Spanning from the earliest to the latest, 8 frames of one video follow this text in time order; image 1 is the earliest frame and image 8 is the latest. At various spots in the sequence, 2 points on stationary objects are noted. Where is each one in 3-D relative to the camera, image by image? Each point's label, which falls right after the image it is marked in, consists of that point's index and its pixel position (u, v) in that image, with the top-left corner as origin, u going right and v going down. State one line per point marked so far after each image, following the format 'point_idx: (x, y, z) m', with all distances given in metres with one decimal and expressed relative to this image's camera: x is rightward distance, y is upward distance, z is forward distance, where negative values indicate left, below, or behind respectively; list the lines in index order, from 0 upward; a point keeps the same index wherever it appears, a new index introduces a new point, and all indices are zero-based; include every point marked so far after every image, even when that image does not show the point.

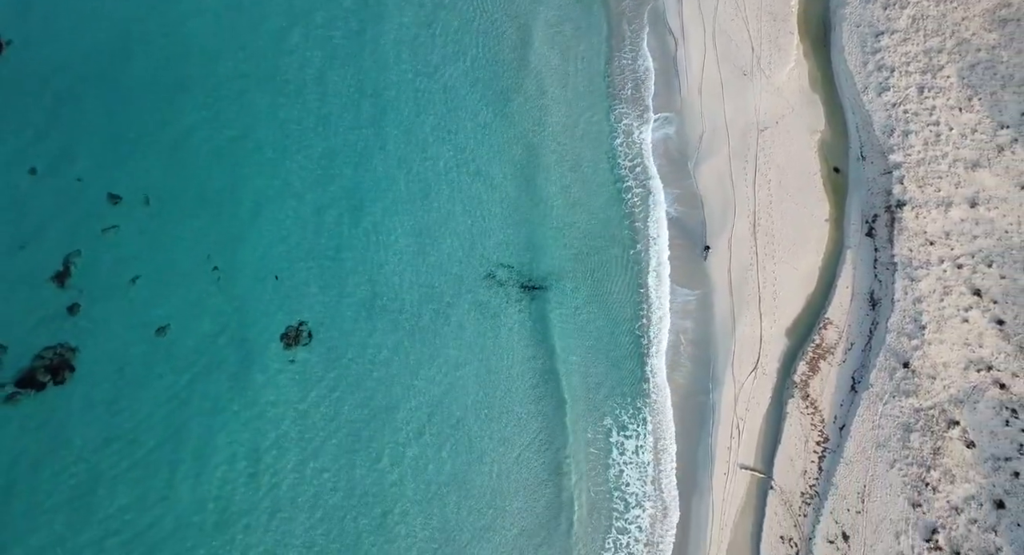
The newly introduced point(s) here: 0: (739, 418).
0: (+5.2, -3.3, +19.3) m
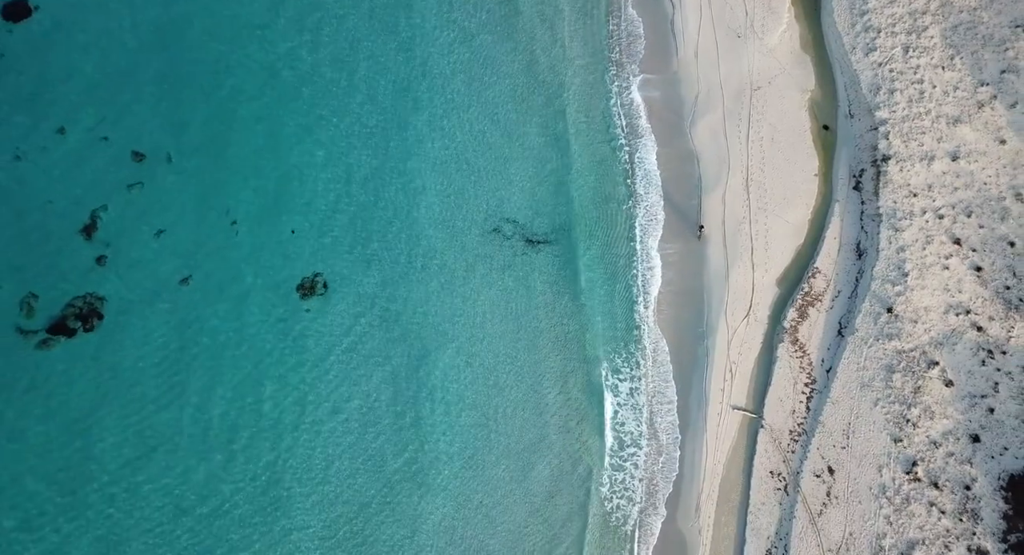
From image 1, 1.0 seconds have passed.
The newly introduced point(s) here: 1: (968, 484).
0: (+5.4, -2.1, +20.9) m
1: (+10.5, -4.7, +19.8) m
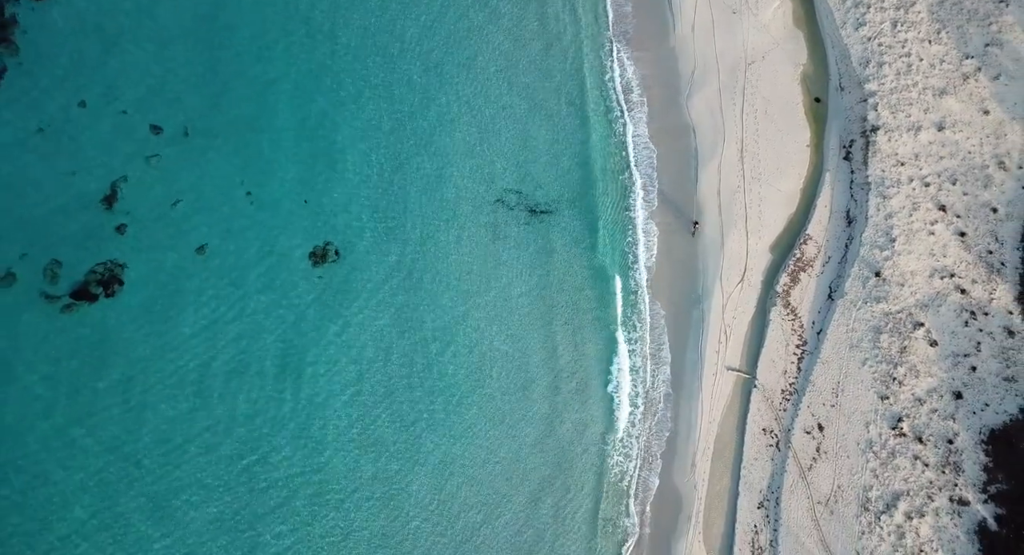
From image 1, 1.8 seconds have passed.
0: (+5.5, -1.2, +21.9) m
1: (+10.6, -3.9, +20.7) m
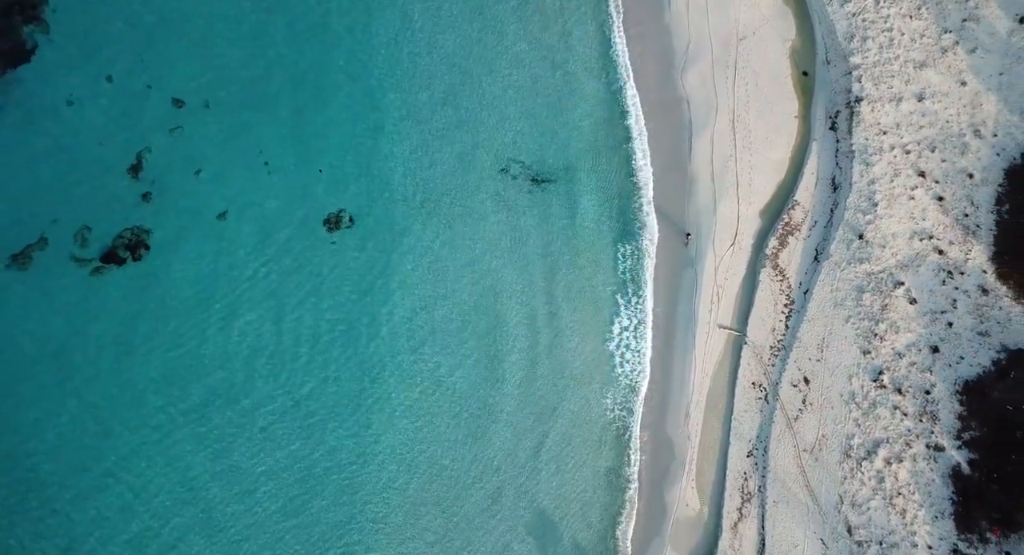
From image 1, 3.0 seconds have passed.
0: (+5.6, -0.2, +23.2) m
1: (+10.8, -2.9, +22.1) m
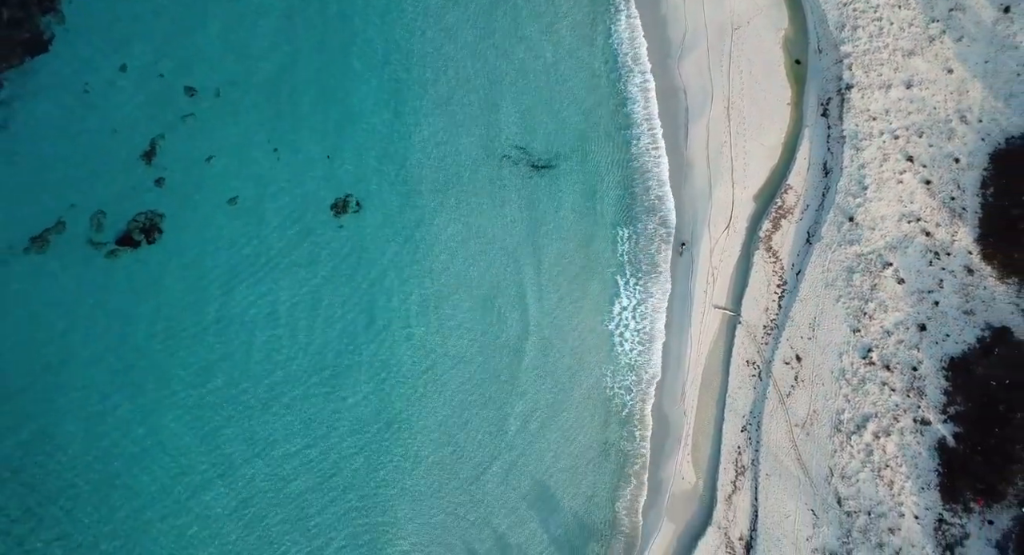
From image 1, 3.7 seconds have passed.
0: (+5.6, +0.3, +24.0) m
1: (+10.8, -2.4, +22.9) m
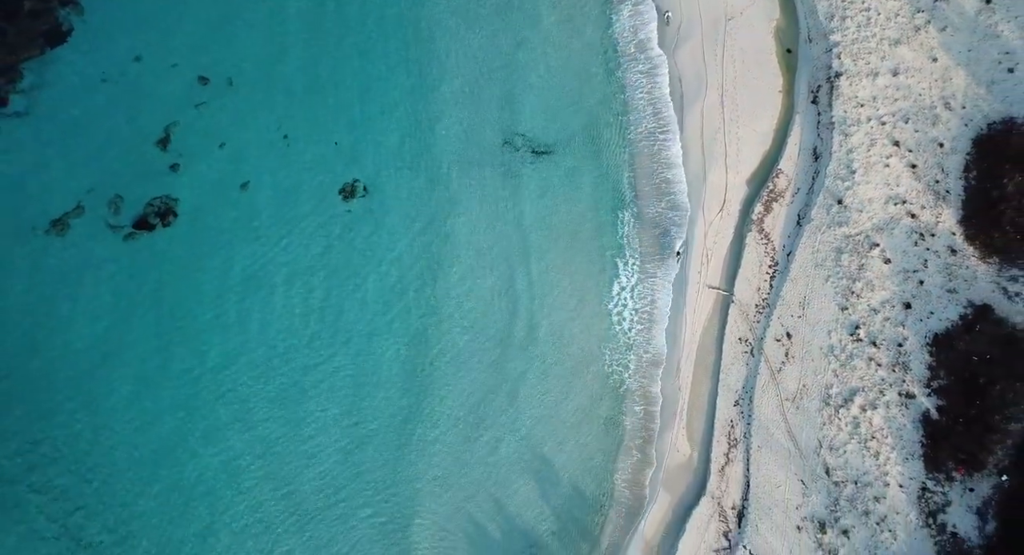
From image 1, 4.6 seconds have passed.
0: (+5.7, +0.8, +25.0) m
1: (+10.9, -1.8, +23.9) m
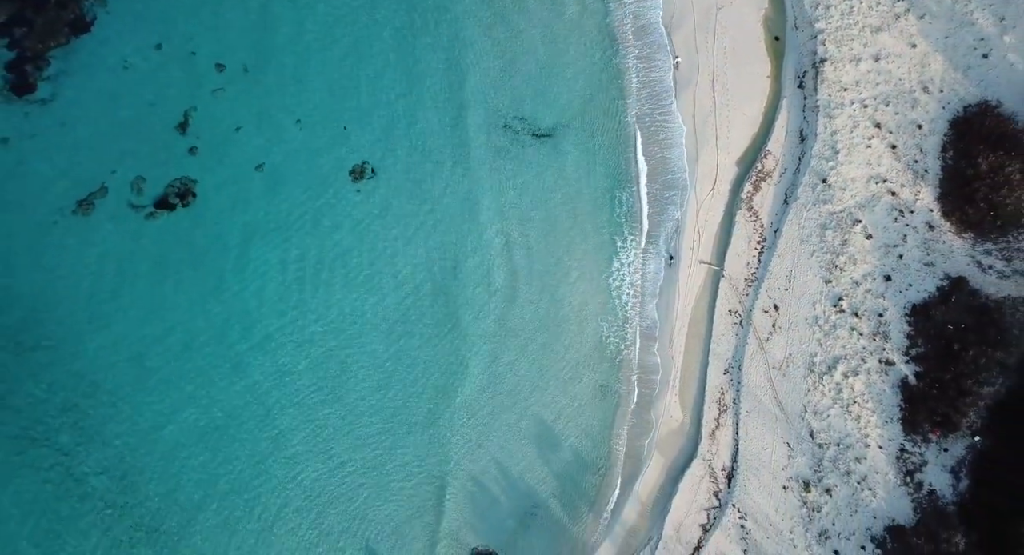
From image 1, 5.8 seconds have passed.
0: (+5.8, +1.6, +26.4) m
1: (+10.9, -1.0, +25.3) m
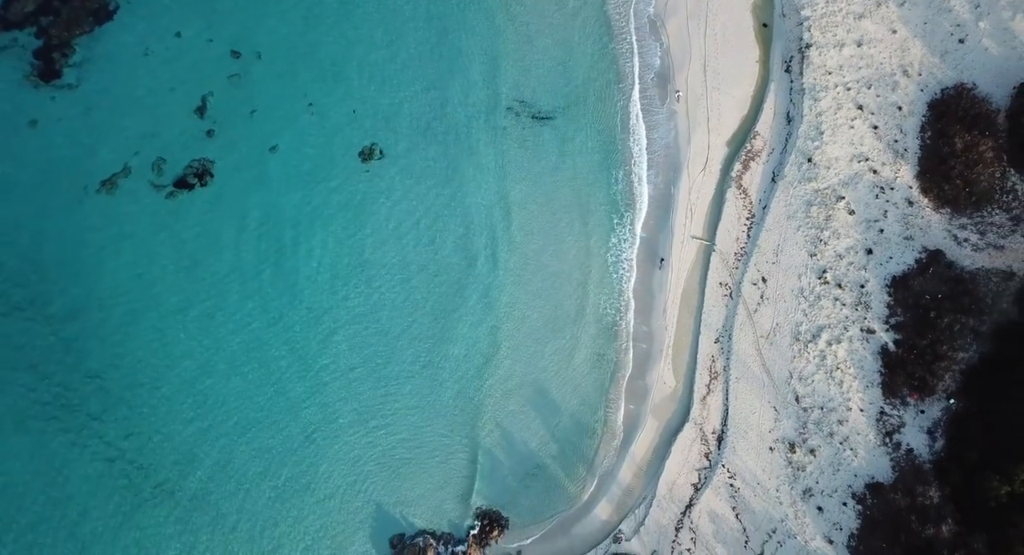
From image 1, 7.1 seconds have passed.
0: (+5.8, +2.4, +27.8) m
1: (+11.0, -0.2, +26.8) m
